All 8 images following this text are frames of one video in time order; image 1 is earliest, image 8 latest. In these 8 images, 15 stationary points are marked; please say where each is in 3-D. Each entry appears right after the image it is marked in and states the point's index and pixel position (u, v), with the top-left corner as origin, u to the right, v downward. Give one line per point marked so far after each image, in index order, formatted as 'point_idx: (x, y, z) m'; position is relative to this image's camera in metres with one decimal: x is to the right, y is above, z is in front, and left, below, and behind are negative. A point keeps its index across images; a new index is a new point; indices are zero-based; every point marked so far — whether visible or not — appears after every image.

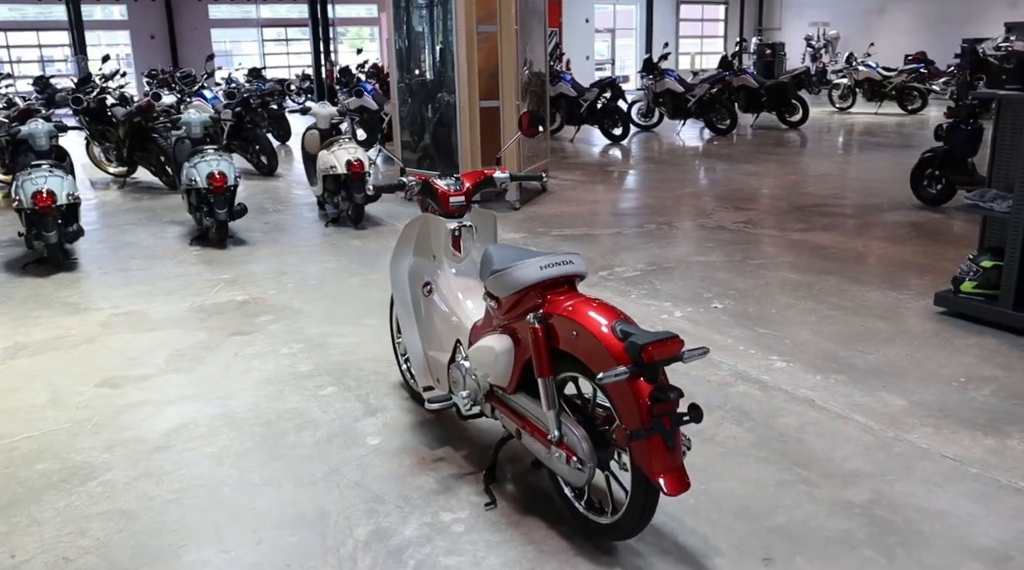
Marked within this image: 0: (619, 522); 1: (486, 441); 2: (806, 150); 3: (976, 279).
0: (+0.3, -0.6, +2.1) m
1: (-0.1, -0.5, +2.8) m
2: (+3.7, +1.7, +10.7) m
3: (+2.1, 0.0, +3.8) m
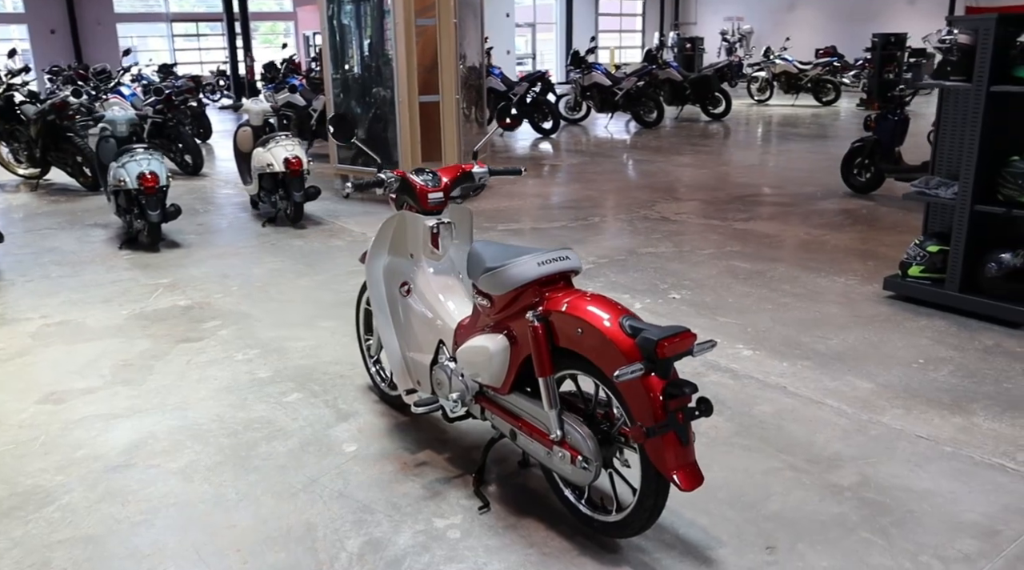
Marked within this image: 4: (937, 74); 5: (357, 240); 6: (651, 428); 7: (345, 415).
0: (+0.3, -0.6, +2.1) m
1: (-0.1, -0.5, +2.7) m
2: (+2.8, +1.9, +10.9) m
3: (+1.9, +0.1, +3.9) m
4: (+2.0, +1.0, +3.8) m
5: (-1.0, +0.3, +5.4) m
6: (+0.3, -0.3, +1.9) m
7: (-0.6, -0.5, +3.0) m
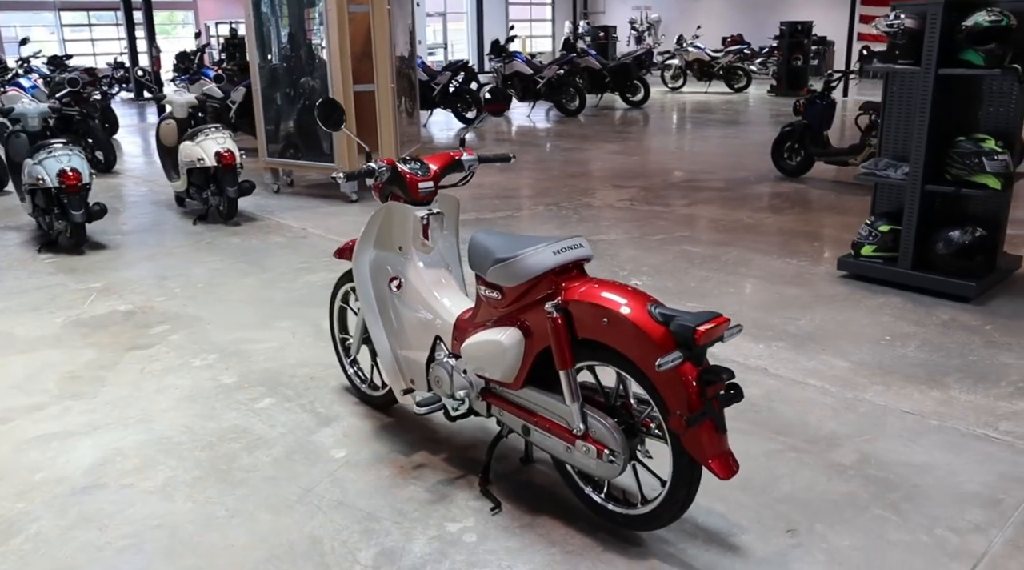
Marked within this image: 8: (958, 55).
0: (+0.3, -0.5, +2.0) m
1: (-0.2, -0.5, +2.6) m
2: (+1.8, +2.1, +11.1) m
3: (+1.7, +0.2, +4.0) m
4: (+1.8, +1.1, +3.9) m
5: (-1.3, +0.3, +5.2) m
6: (+0.4, -0.3, +1.8) m
7: (-0.6, -0.4, +2.8) m
8: (+1.9, +1.0, +3.6) m
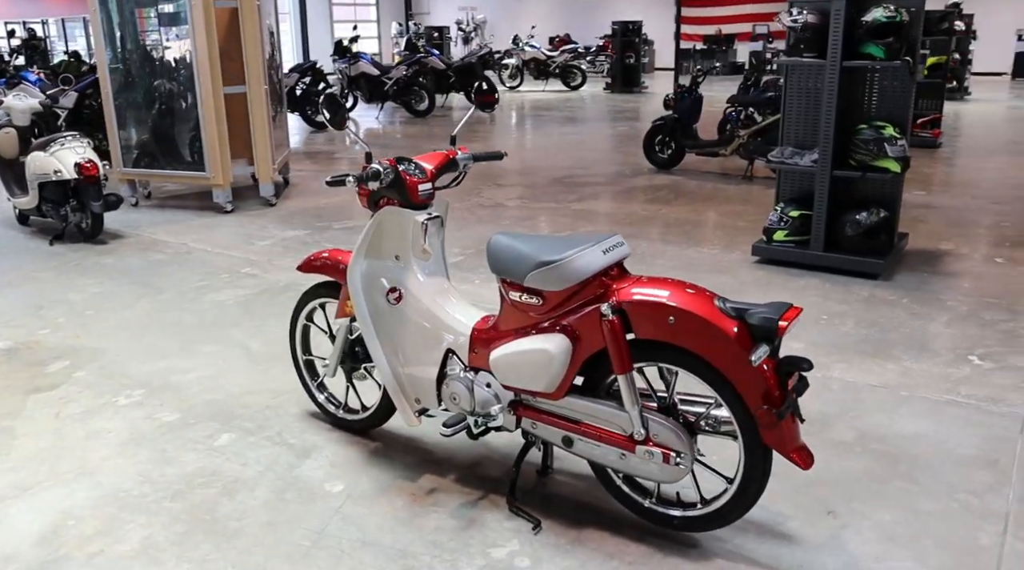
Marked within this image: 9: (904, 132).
0: (+0.5, -0.5, +2.0) m
1: (-0.1, -0.5, +2.5) m
2: (-0.1, +2.1, +11.1) m
3: (+1.4, +0.3, +4.2) m
4: (+1.4, +1.1, +4.1) m
5: (-1.9, +0.2, +4.8) m
6: (+0.6, -0.3, +1.8) m
7: (-0.6, -0.5, +2.5) m
8: (+1.6, +1.1, +3.8) m
9: (+1.8, +0.7, +3.9) m
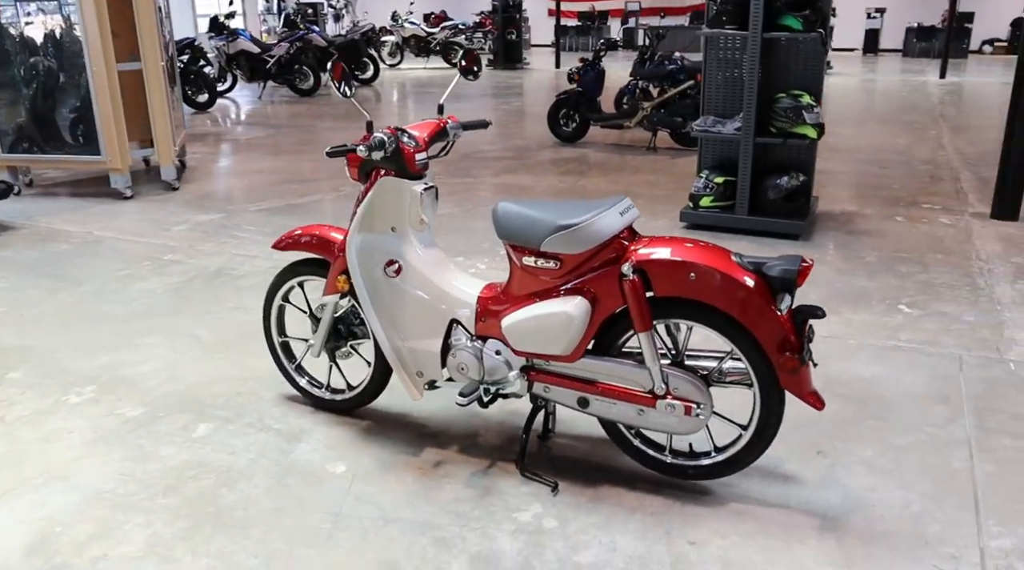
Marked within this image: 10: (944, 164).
0: (+0.6, -0.4, +2.1) m
1: (-0.1, -0.4, +2.5) m
2: (-1.6, +2.3, +11.0) m
3: (+1.0, +0.5, +4.4) m
4: (+1.0, +1.3, +4.3) m
5: (-2.2, +0.2, +4.4) m
6: (+0.6, -0.2, +1.9) m
7: (-0.6, -0.4, +2.5) m
8: (+1.3, +1.3, +4.0) m
9: (+1.5, +0.9, +4.2) m
10: (+3.1, +0.9, +6.0) m
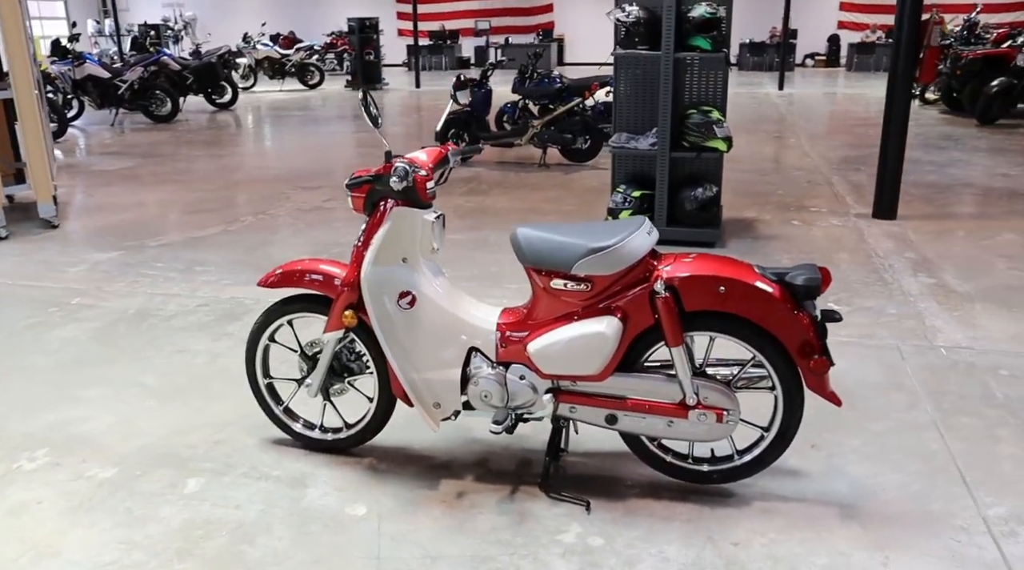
0: (+0.6, -0.4, +2.2) m
1: (-0.1, -0.5, +2.4) m
2: (-3.2, +2.0, +10.6) m
3: (+0.6, +0.4, +4.6) m
4: (+0.6, +1.3, +4.5) m
5: (-2.6, 0.0, +4.0) m
6: (+0.7, -0.2, +2.0) m
7: (-0.6, -0.5, +2.4) m
8: (+0.9, +1.2, +4.3) m
9: (+1.1, +0.9, +4.5) m
10: (+2.4, +0.9, +6.6) m
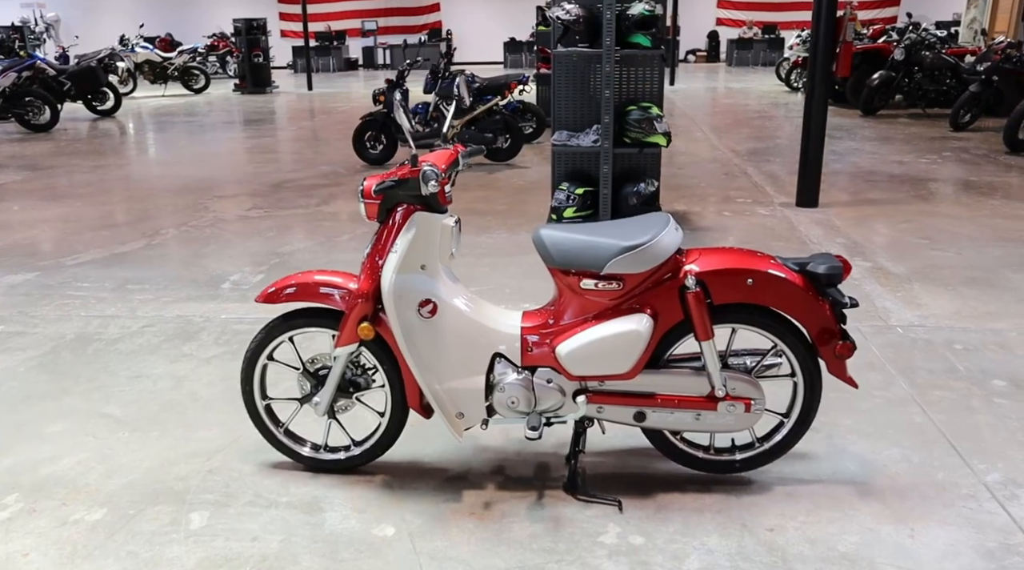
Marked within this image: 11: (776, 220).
0: (+0.7, -0.4, +2.2) m
1: (-0.1, -0.5, +2.4) m
2: (-4.4, +1.8, +10.0) m
3: (+0.3, +0.4, +4.6) m
4: (+0.3, +1.3, +4.5) m
5: (-2.7, -0.2, +3.6) m
6: (+0.8, -0.1, +2.1) m
7: (-0.5, -0.6, +2.2) m
8: (+0.6, +1.3, +4.3) m
9: (+0.8, +0.9, +4.5) m
10: (+1.7, +1.0, +6.8) m
11: (+1.6, +0.4, +5.0) m
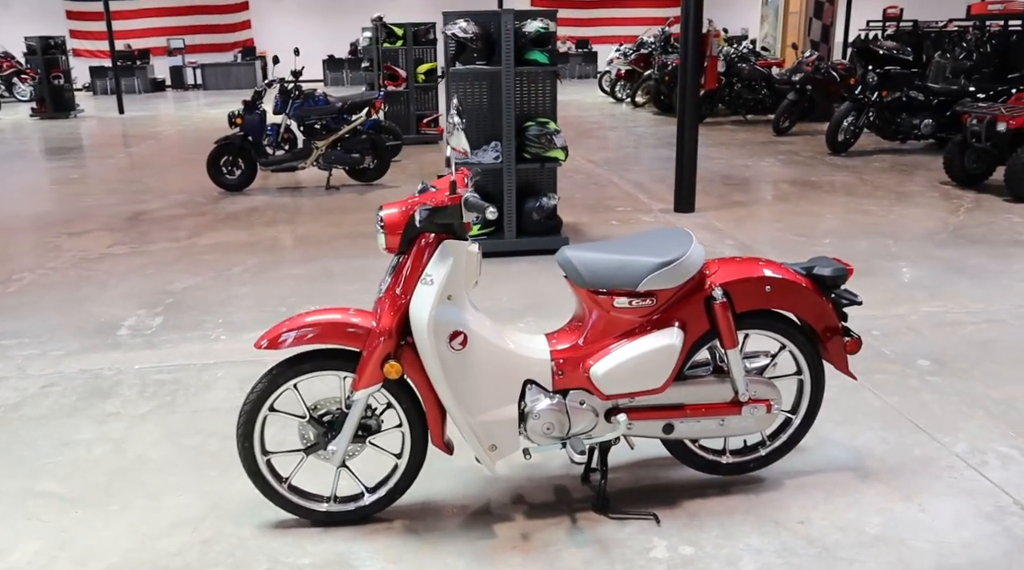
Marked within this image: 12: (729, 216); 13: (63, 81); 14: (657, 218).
0: (+0.8, -0.4, +2.3) m
1: (0.0, -0.6, +2.3) m
2: (-6.1, +1.2, +8.8) m
3: (-0.2, +0.3, +4.6) m
4: (-0.3, +1.2, +4.4) m
5: (-2.9, -0.5, +2.9) m
6: (+0.9, -0.1, +2.2) m
7: (-0.4, -0.7, +2.1) m
8: (+0.1, +1.2, +4.4) m
9: (+0.3, +0.9, +4.6) m
10: (+0.7, +0.9, +7.0) m
11: (+0.9, +0.4, +5.2) m
12: (+1.4, +0.4, +5.4) m
13: (-6.4, +2.9, +12.0) m
14: (+0.9, +0.4, +5.4) m
